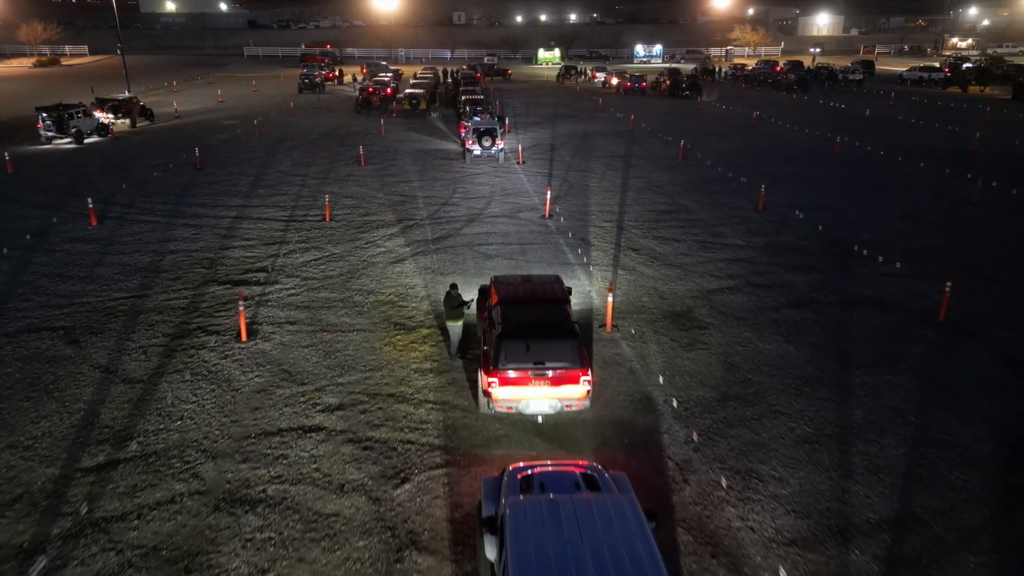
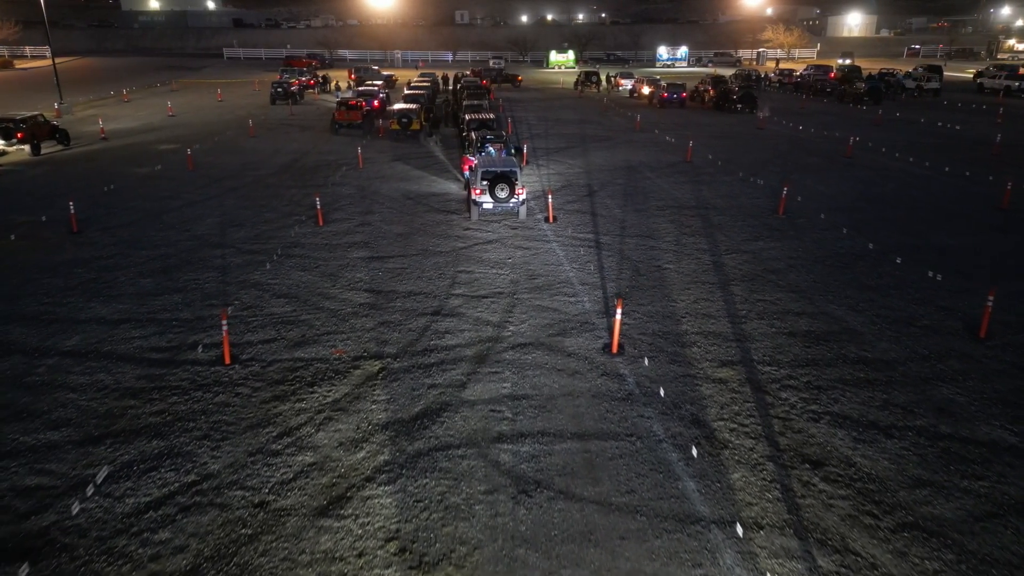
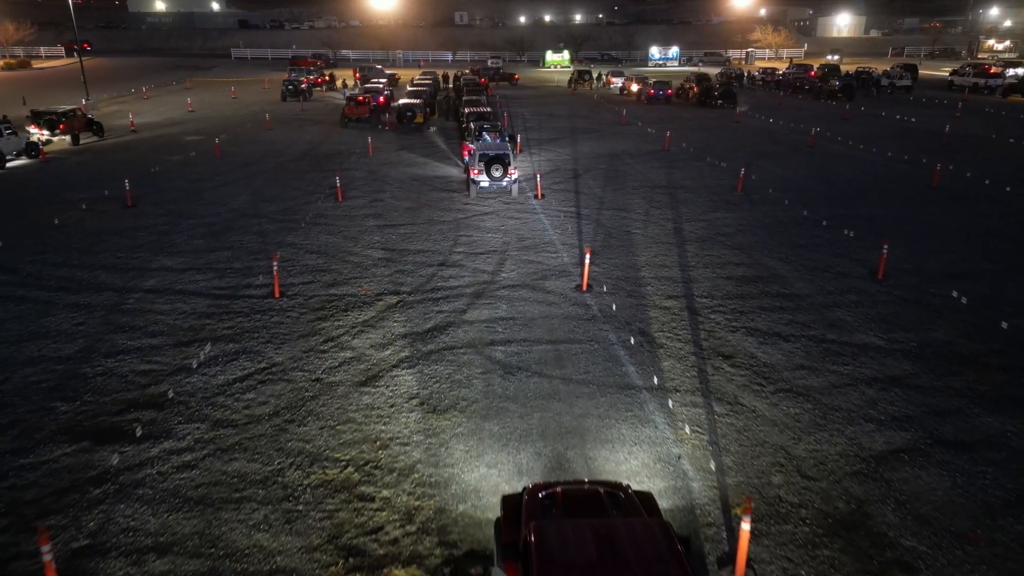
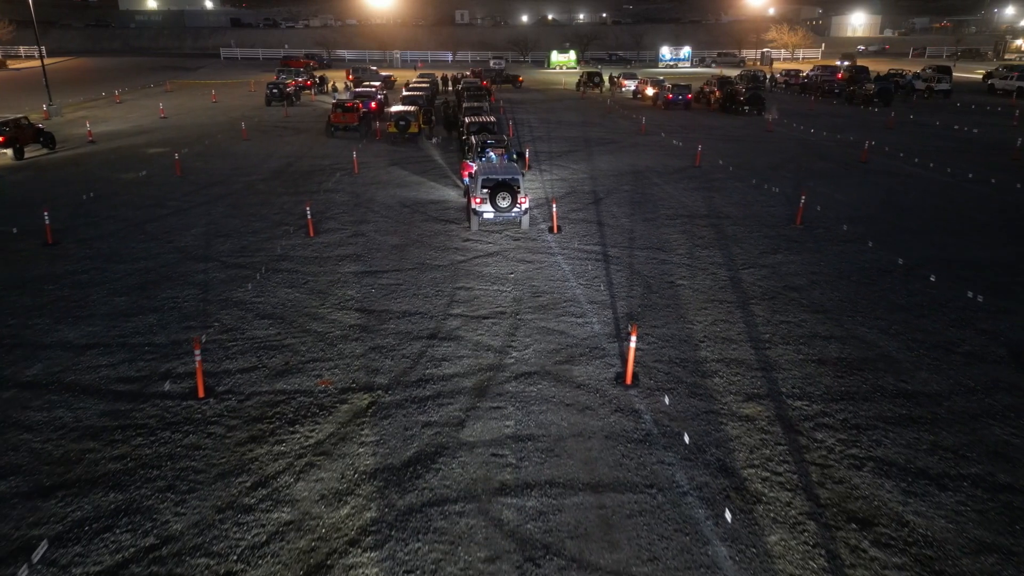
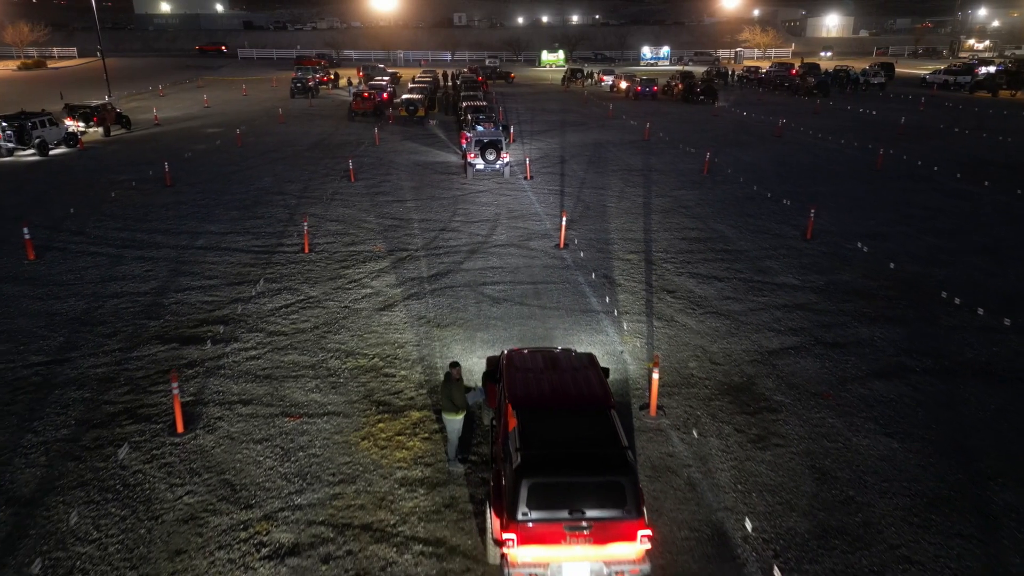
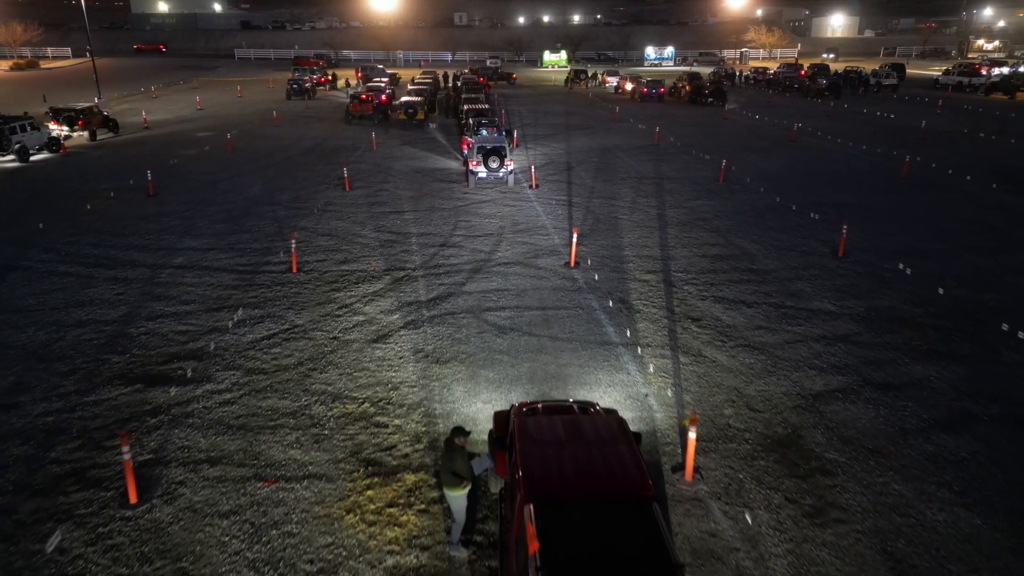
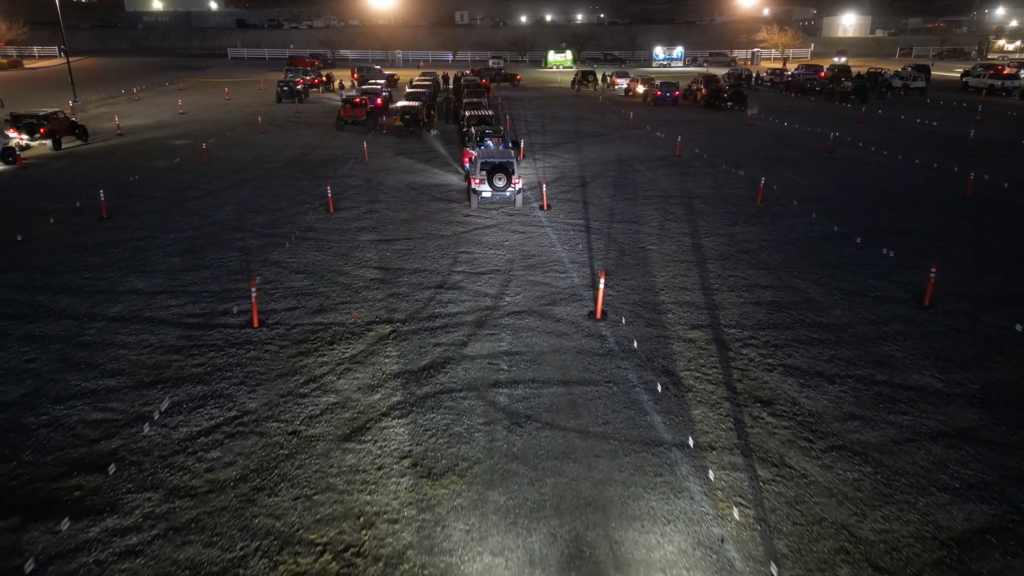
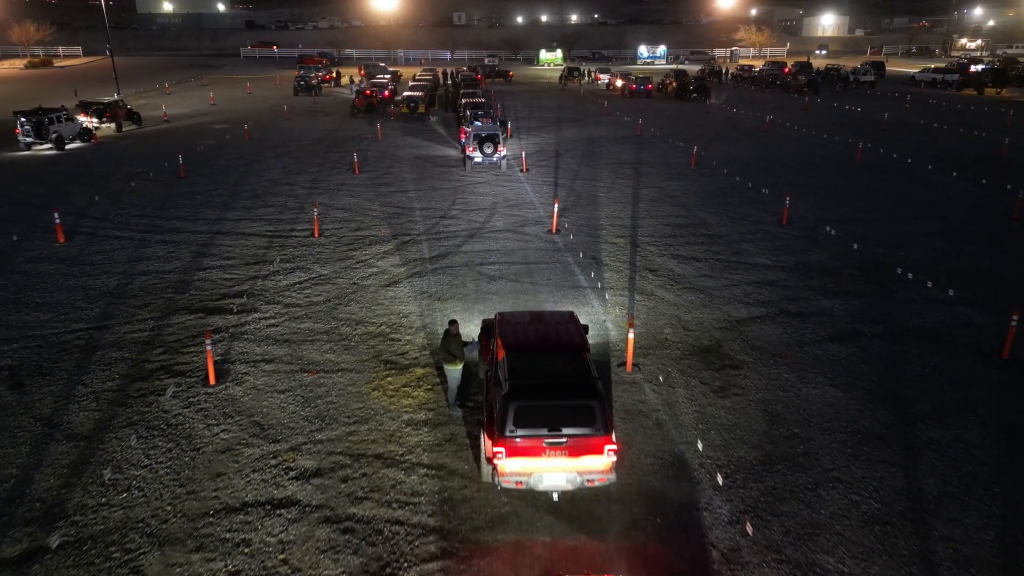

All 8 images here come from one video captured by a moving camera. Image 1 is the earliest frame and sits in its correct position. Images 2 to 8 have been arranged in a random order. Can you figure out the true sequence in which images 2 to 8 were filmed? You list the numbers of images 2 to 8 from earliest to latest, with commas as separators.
8, 5, 6, 3, 7, 2, 4
